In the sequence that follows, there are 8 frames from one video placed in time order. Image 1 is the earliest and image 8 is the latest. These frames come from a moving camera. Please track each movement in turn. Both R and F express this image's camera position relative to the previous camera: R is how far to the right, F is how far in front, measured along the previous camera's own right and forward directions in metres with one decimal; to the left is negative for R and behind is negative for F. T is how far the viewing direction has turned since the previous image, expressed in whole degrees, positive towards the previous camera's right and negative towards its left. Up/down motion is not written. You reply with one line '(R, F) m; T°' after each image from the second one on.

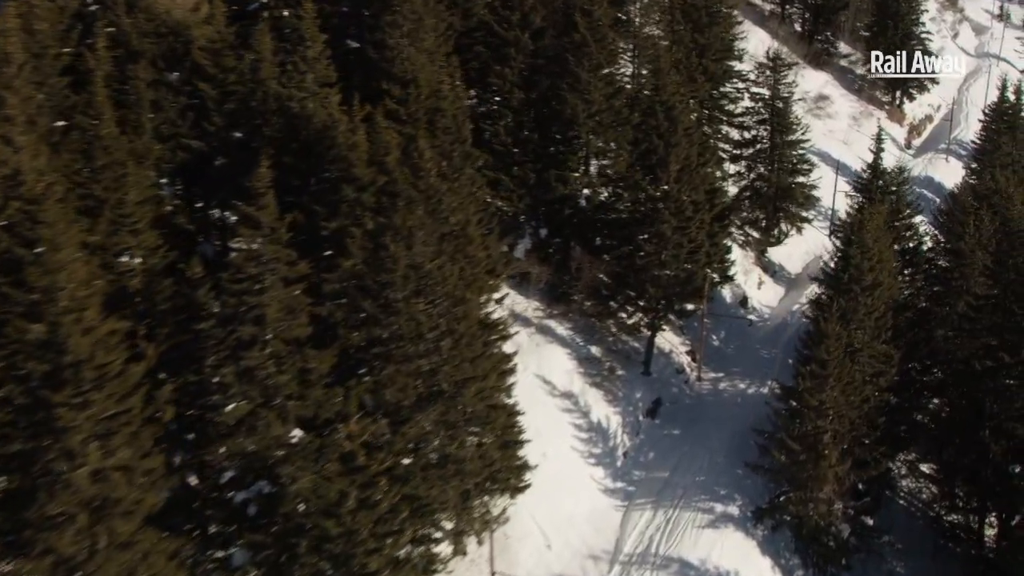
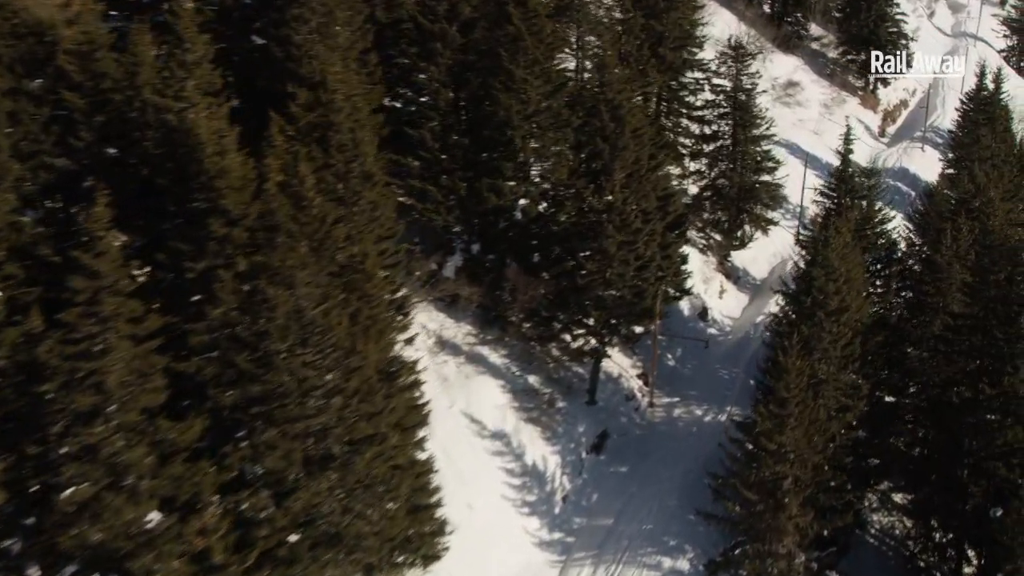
(+0.9, +2.3) m; +1°
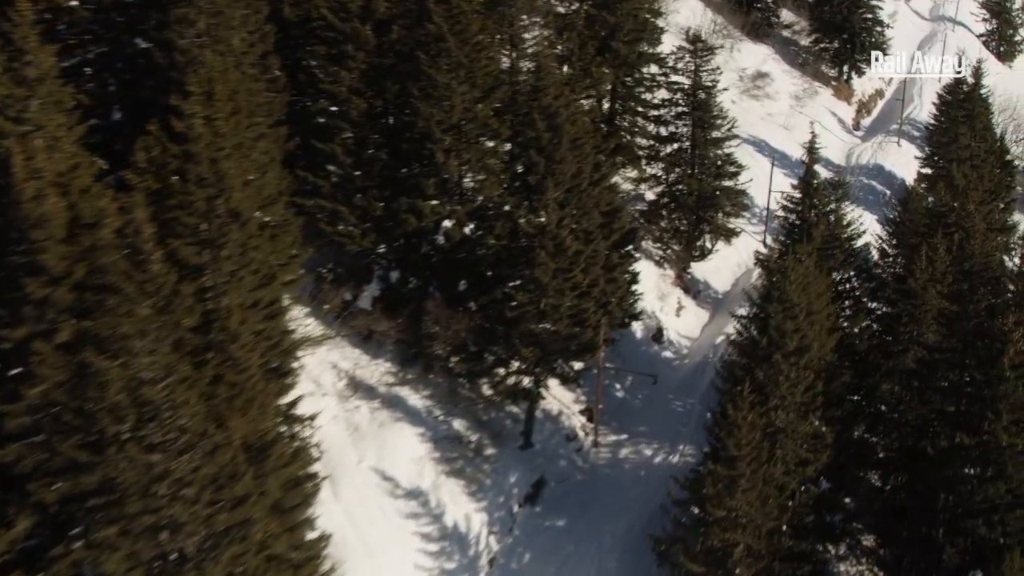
(+1.0, +2.3) m; +1°
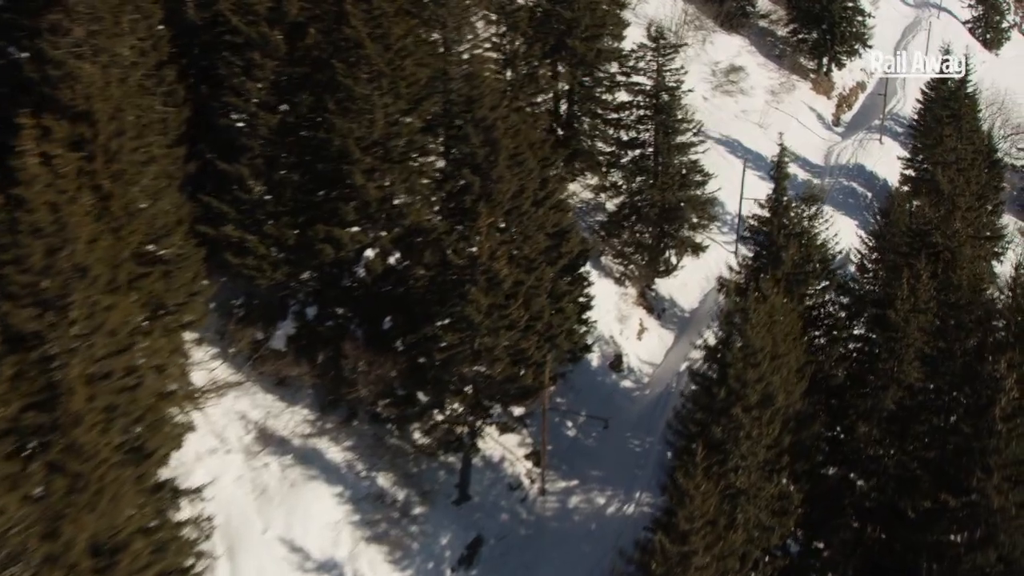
(+0.8, +2.0) m; +1°
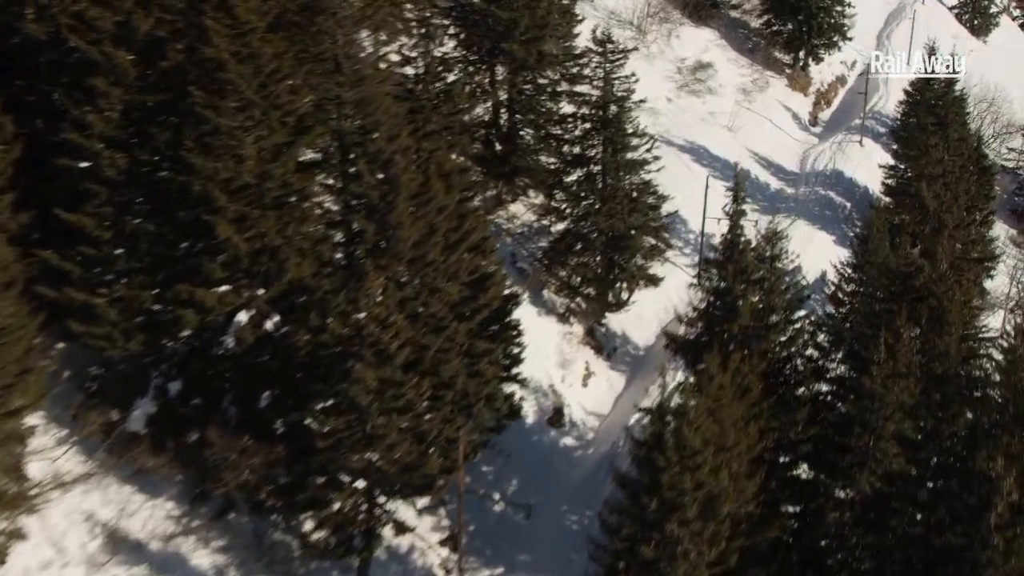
(+1.1, +2.7) m; 0°
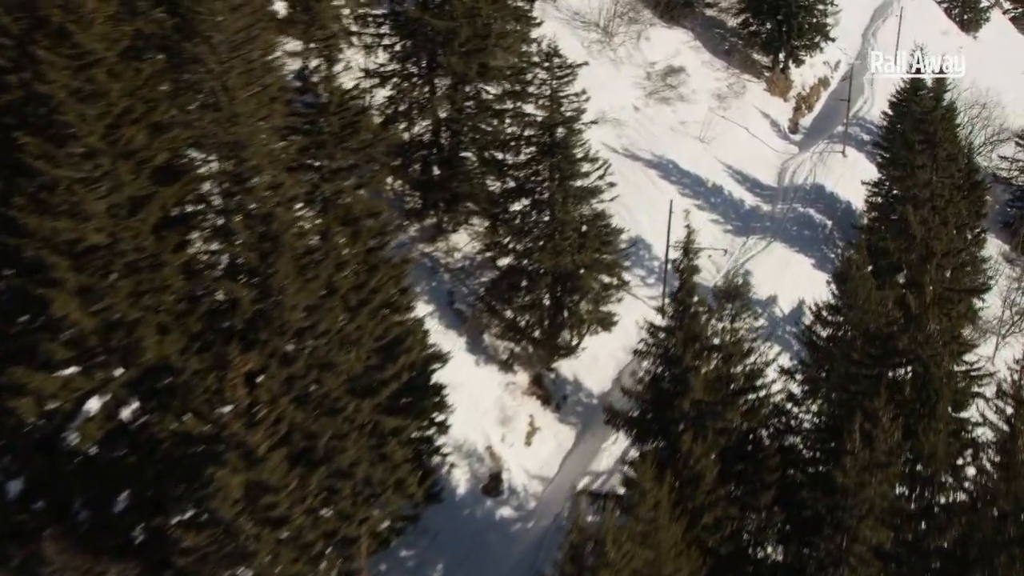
(+0.9, +2.2) m; 0°
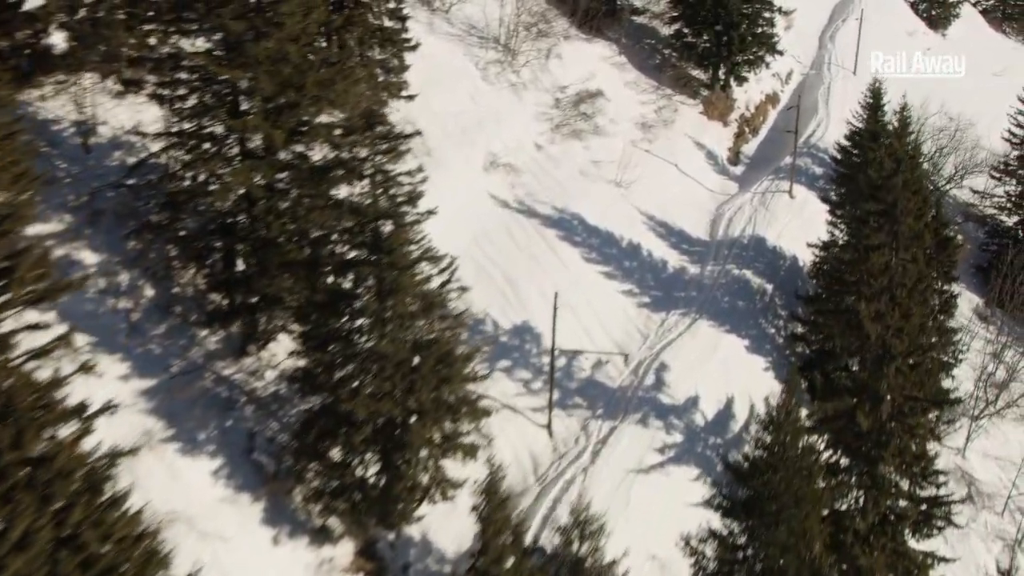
(+1.9, +4.7) m; +1°
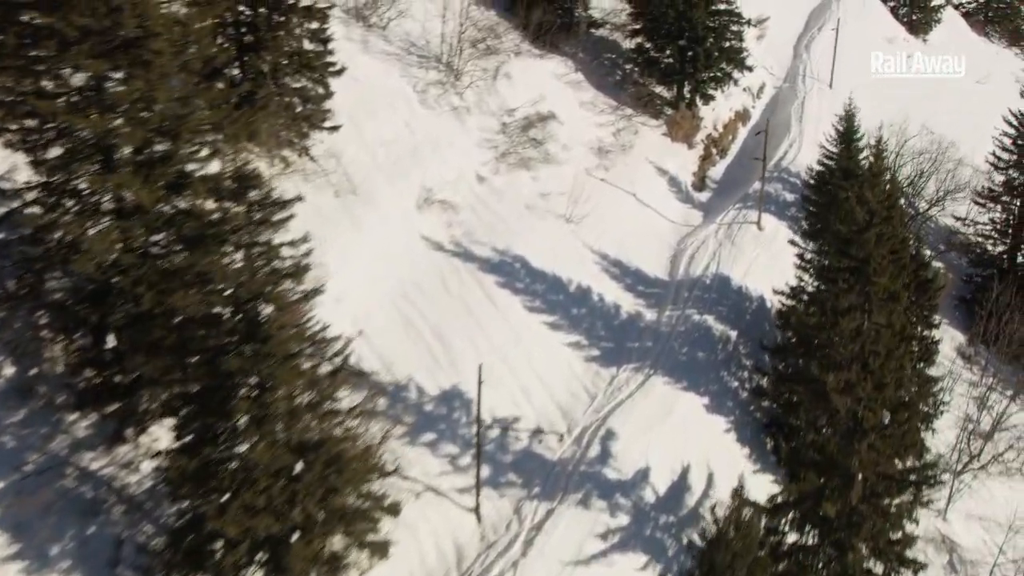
(+0.8, +1.9) m; +1°
